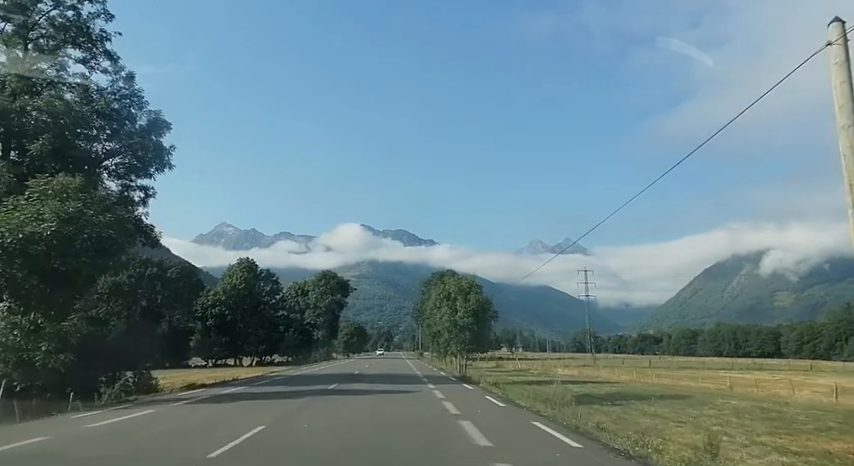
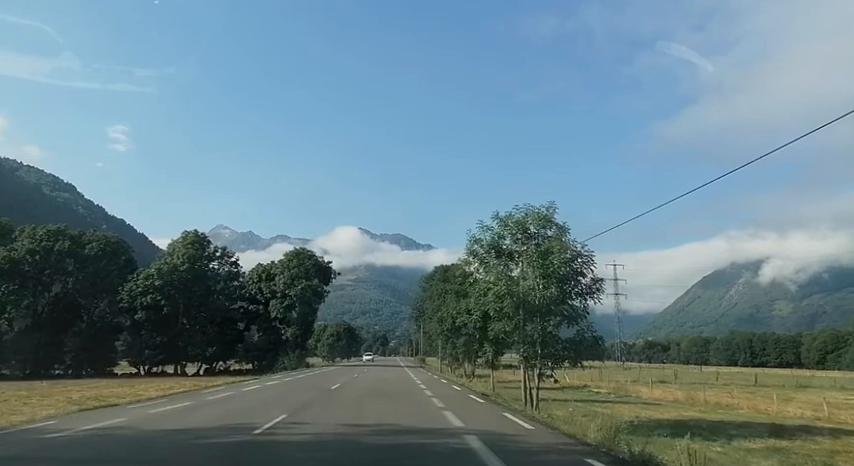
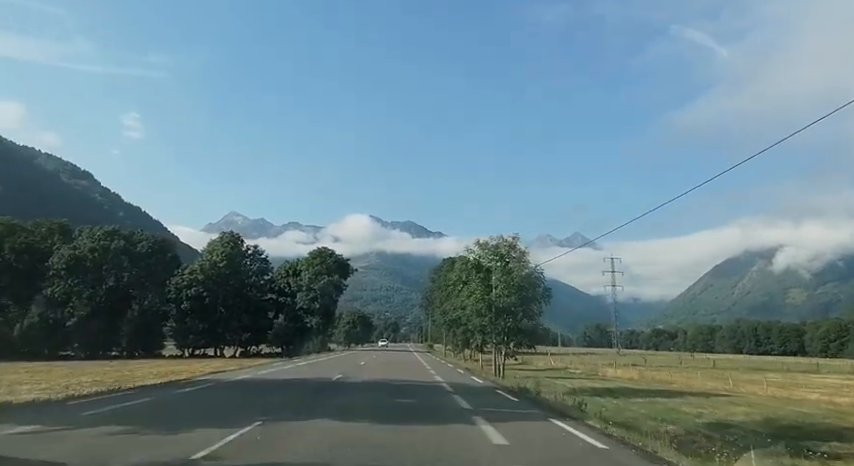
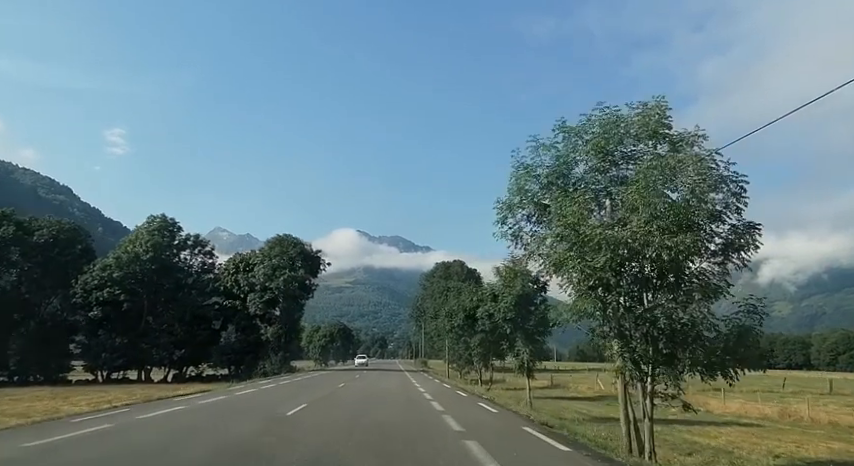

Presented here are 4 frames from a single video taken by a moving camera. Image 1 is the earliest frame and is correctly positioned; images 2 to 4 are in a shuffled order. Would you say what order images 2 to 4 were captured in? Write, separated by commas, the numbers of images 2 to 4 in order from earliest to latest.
3, 2, 4
